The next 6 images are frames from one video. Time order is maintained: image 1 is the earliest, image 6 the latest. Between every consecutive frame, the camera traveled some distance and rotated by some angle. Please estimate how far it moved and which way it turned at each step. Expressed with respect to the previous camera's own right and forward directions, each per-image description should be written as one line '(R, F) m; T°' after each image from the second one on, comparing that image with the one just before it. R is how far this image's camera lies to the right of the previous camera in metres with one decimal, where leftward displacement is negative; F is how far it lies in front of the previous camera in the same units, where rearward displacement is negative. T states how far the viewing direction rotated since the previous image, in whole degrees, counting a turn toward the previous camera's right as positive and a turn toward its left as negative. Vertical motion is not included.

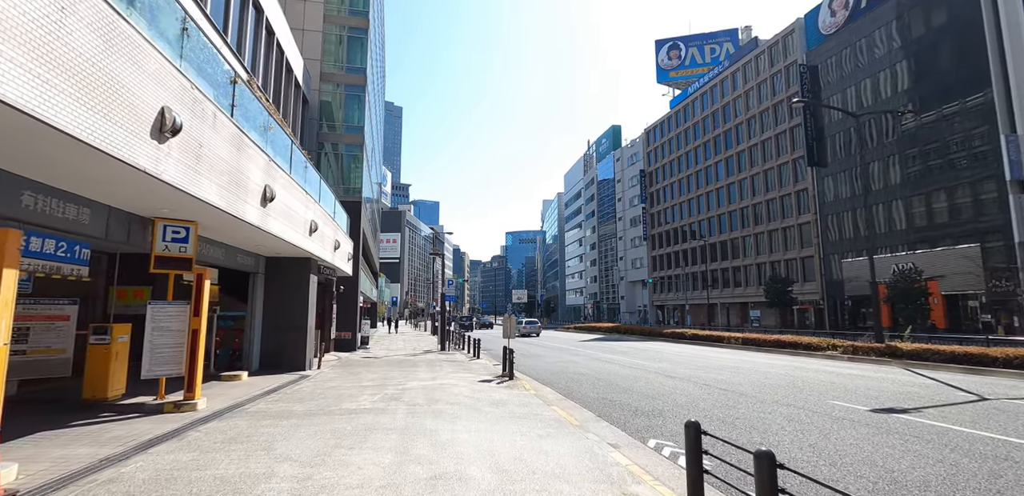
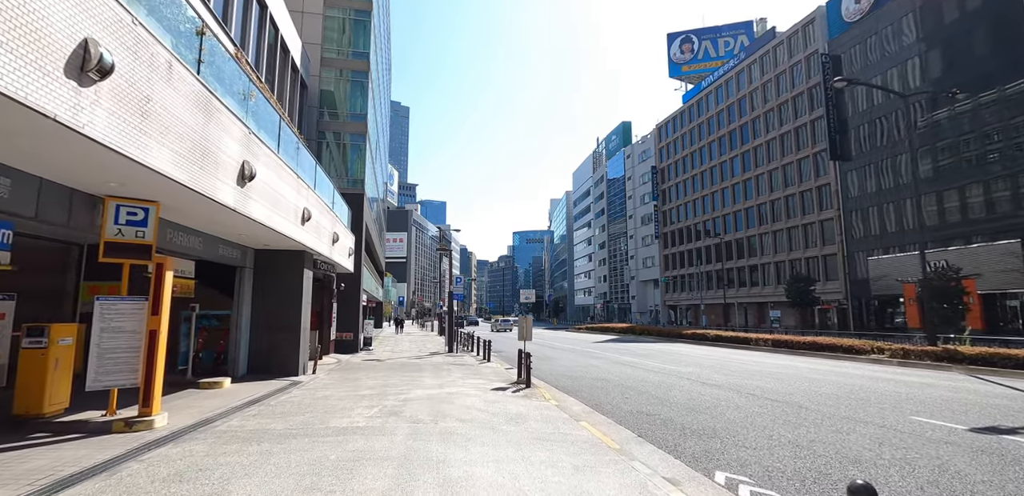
(-0.3, +1.7) m; -1°
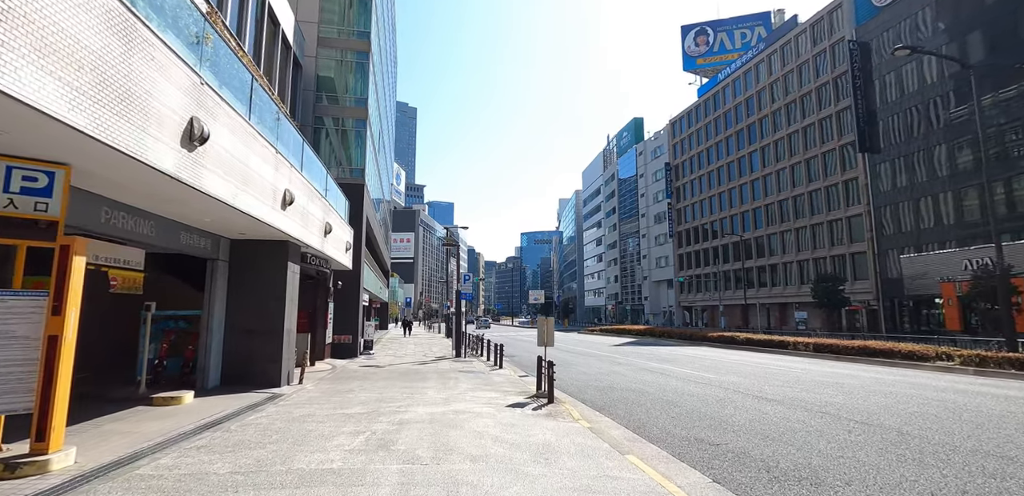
(-0.3, +2.2) m; -1°
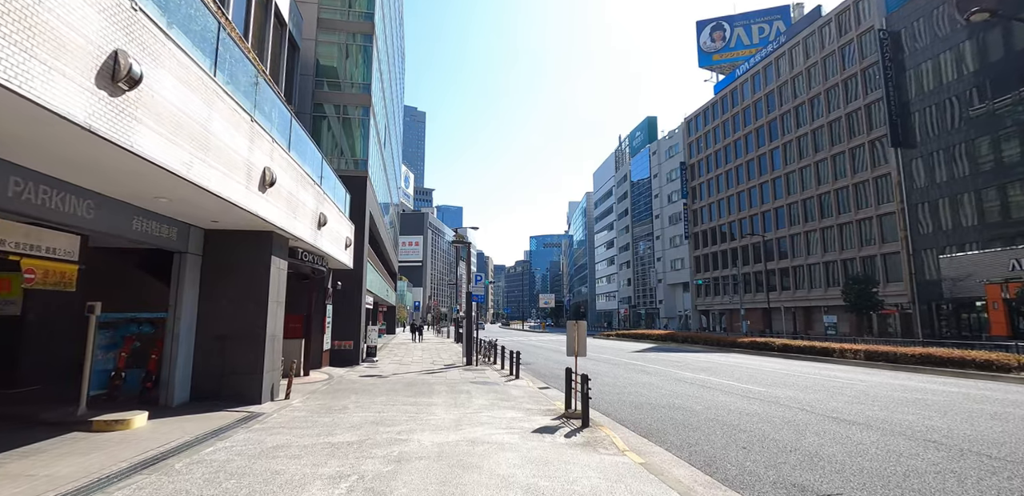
(-0.3, +2.0) m; -1°
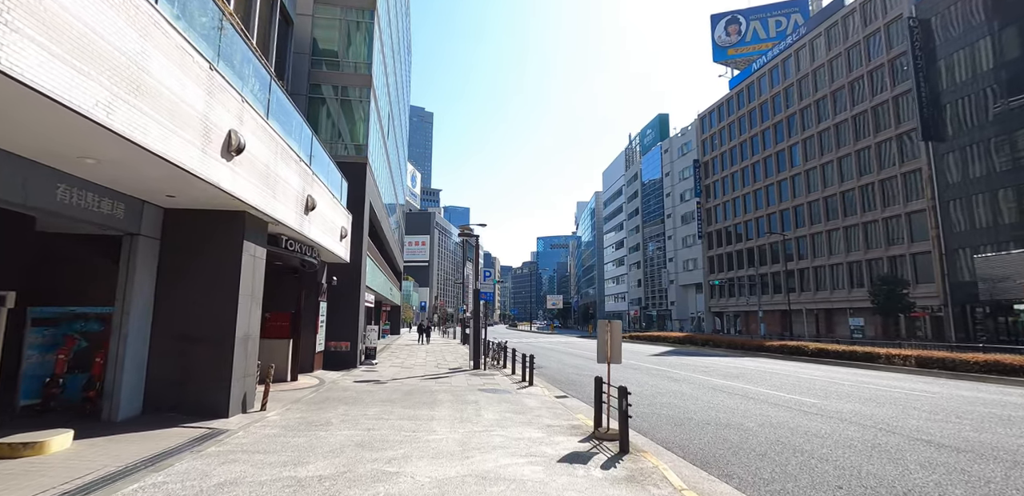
(-0.2, +1.8) m; -1°
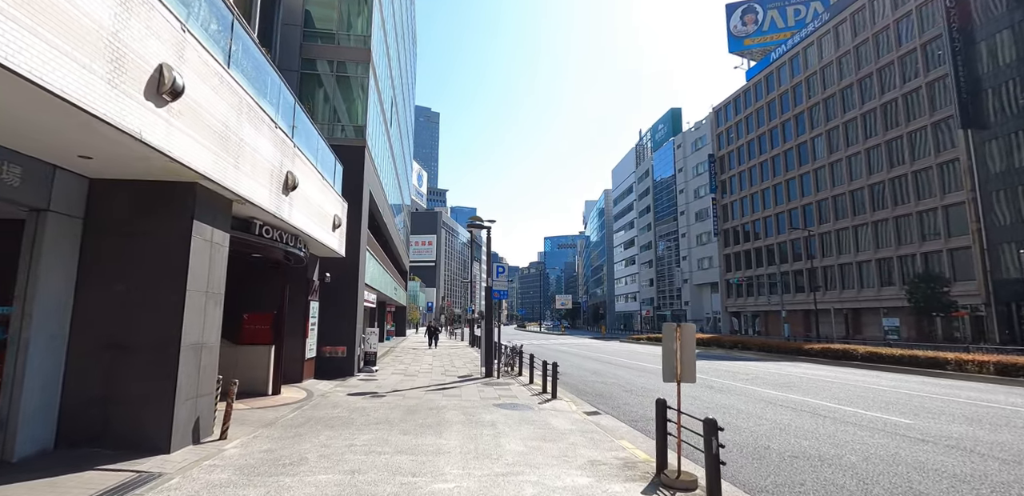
(-0.3, +2.2) m; -1°
